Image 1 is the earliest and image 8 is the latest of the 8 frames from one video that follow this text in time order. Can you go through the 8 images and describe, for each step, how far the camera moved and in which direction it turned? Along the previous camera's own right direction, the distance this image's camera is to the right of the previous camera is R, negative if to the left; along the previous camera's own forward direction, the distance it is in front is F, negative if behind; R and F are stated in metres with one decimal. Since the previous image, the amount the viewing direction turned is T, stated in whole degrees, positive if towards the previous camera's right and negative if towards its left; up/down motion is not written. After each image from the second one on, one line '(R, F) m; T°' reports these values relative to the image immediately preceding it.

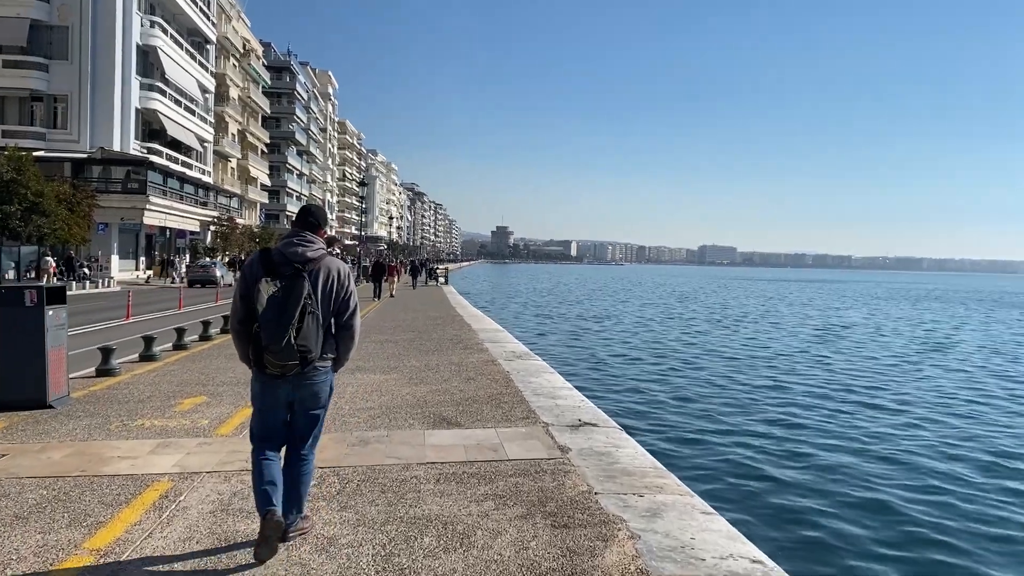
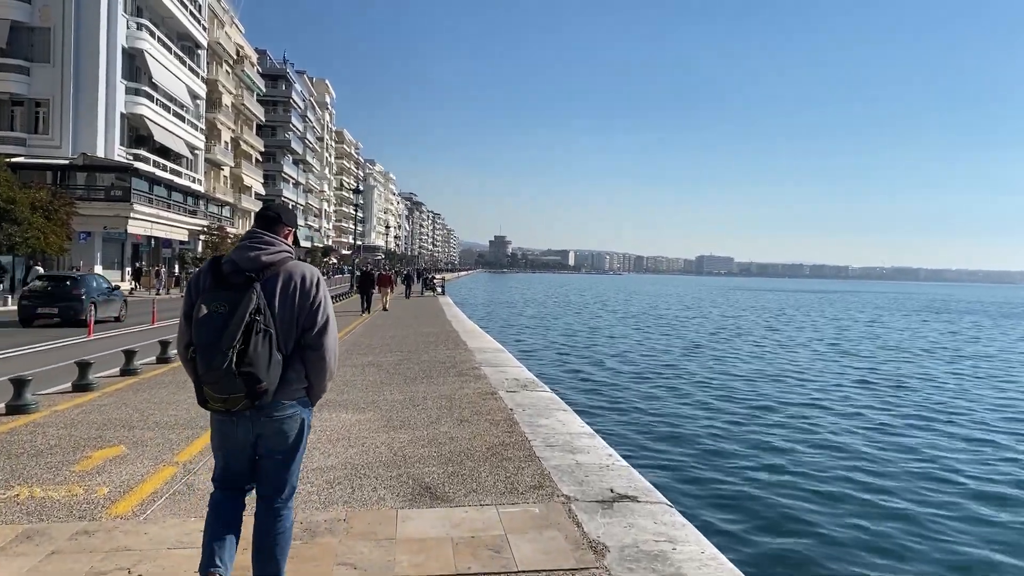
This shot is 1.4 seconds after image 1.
(0.0, +1.5) m; 0°
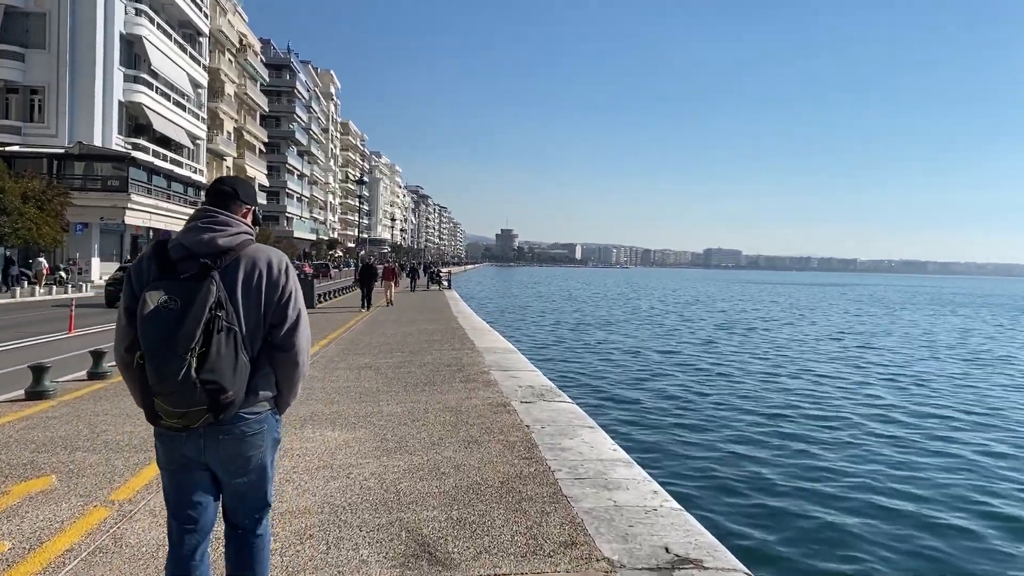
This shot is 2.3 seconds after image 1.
(-0.1, +1.0) m; 0°
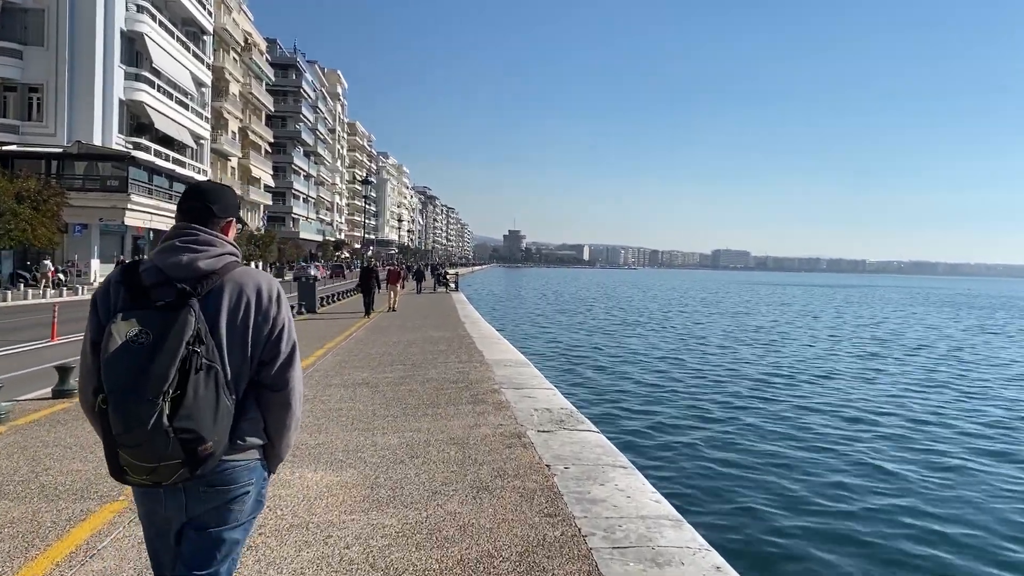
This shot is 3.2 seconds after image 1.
(-0.1, +0.9) m; 0°
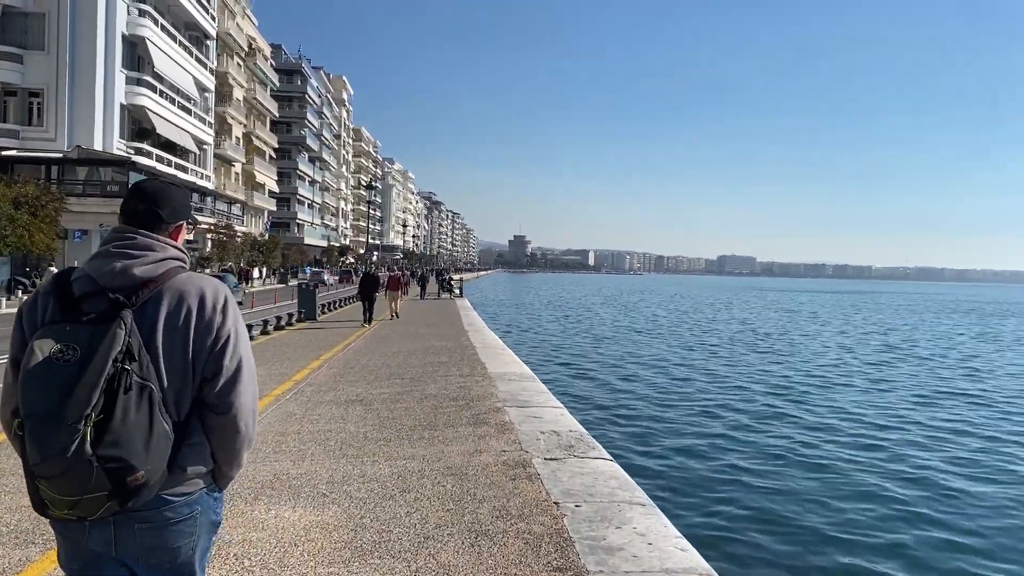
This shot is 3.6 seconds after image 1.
(0.0, +0.5) m; 0°
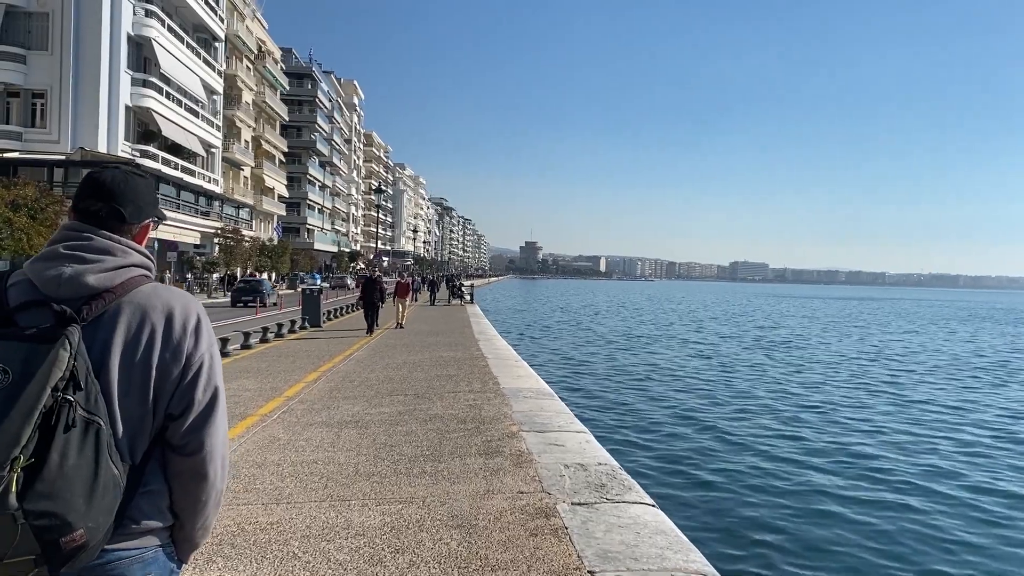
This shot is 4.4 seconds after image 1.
(0.0, +0.9) m; -1°
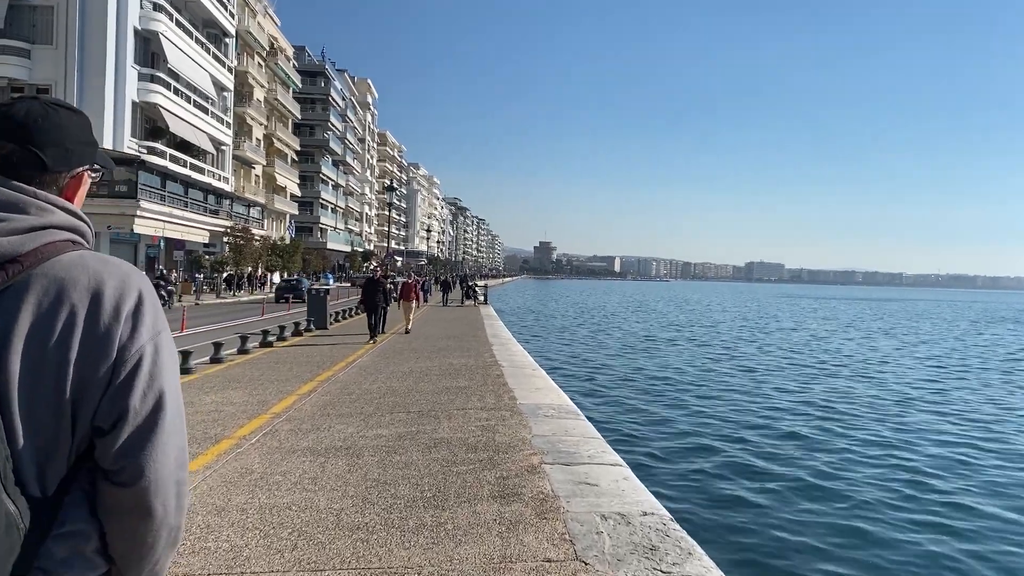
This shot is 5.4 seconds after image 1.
(0.0, +1.0) m; -1°
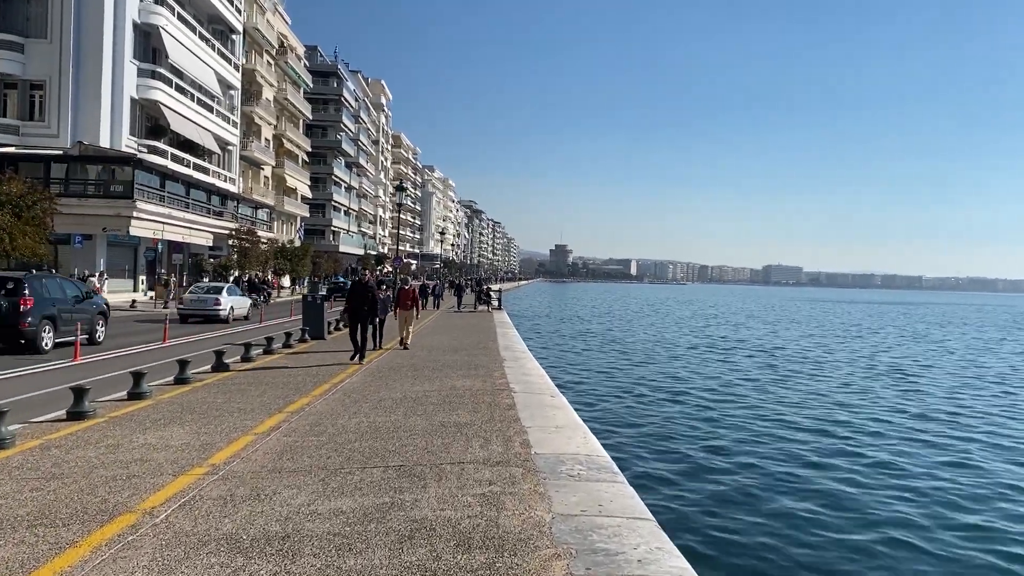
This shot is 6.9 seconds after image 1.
(0.0, +1.7) m; -1°
